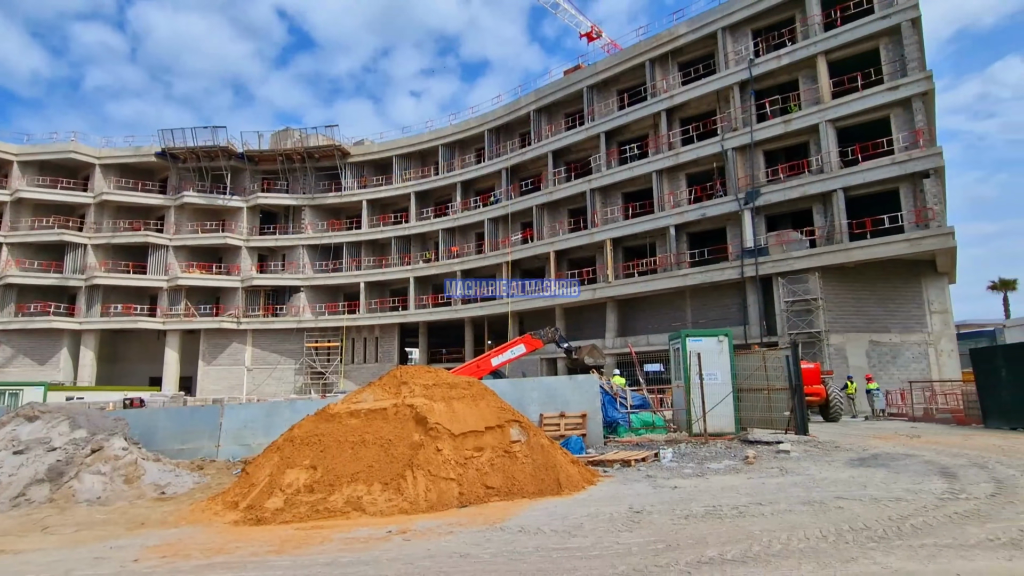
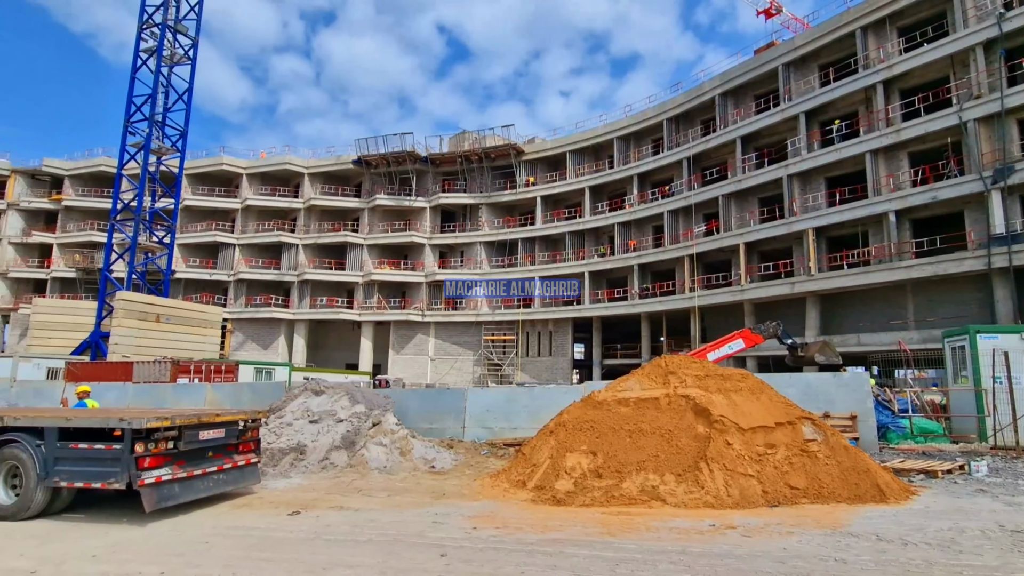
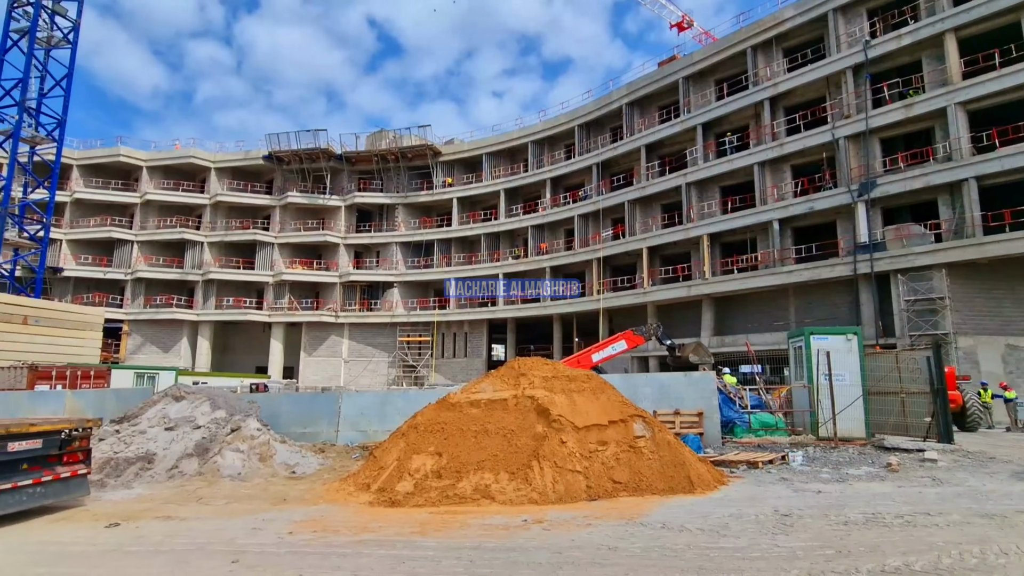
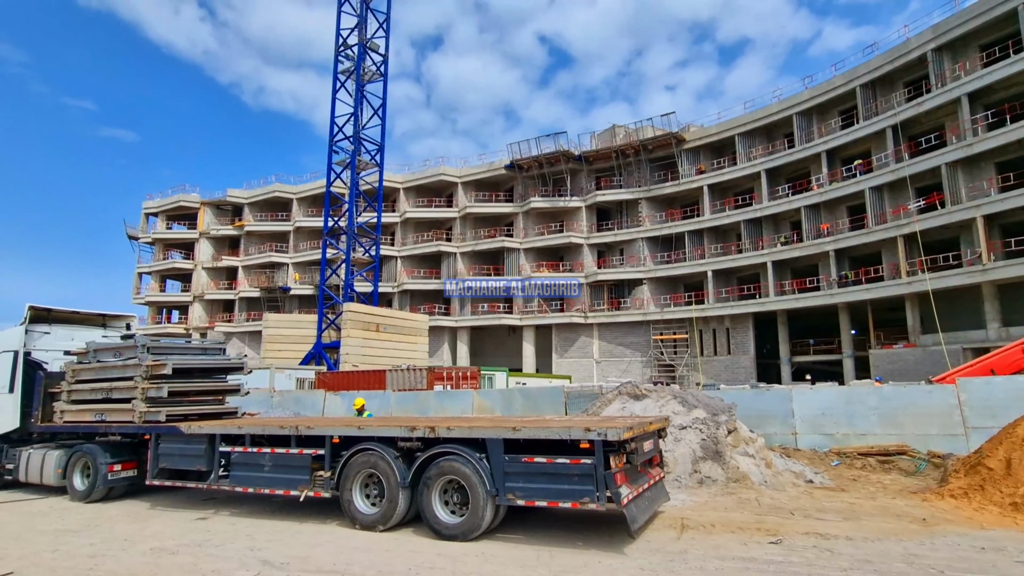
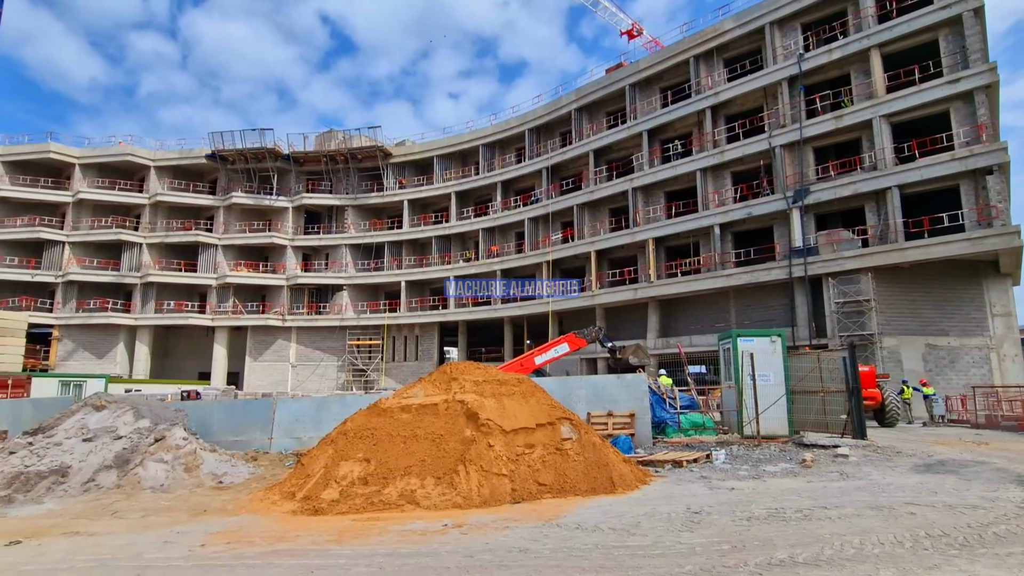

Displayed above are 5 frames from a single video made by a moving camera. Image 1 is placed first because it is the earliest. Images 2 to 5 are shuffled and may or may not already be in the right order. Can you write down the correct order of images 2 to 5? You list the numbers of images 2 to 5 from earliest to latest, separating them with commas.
5, 3, 2, 4
